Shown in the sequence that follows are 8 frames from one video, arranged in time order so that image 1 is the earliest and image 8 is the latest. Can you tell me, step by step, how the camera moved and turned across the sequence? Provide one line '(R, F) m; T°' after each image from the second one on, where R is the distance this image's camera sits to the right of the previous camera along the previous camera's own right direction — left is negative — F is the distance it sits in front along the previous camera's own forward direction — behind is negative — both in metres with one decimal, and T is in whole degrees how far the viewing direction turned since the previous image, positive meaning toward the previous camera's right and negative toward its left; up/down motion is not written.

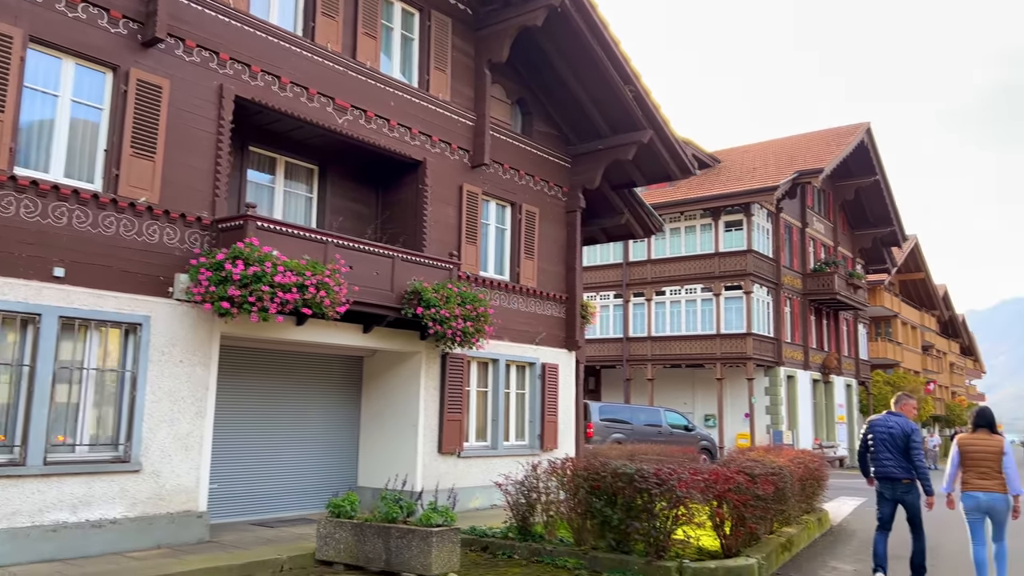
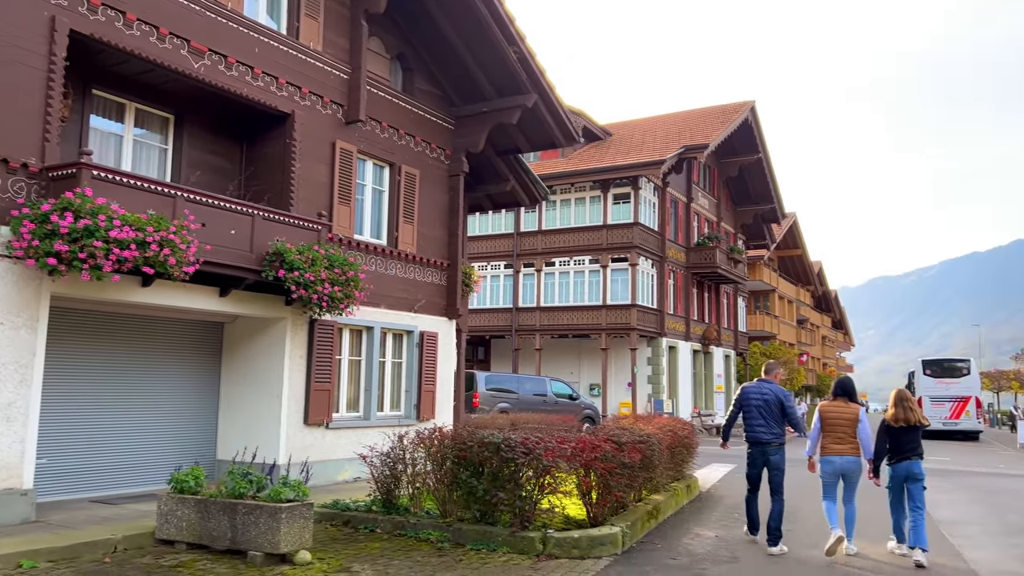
(+0.3, +0.4) m; +7°
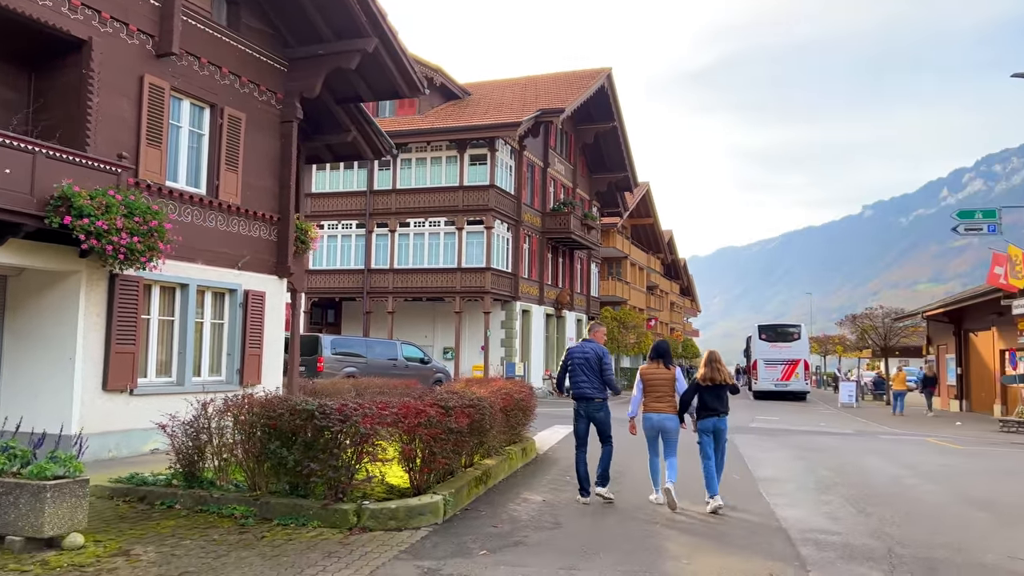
(+0.5, +0.5) m; +10°
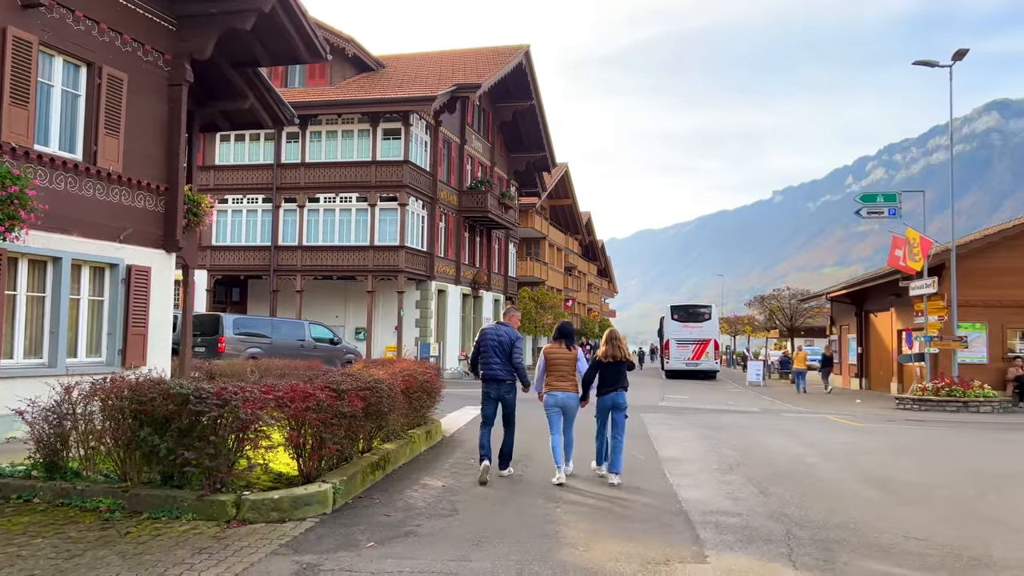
(+0.2, +0.4) m; +6°
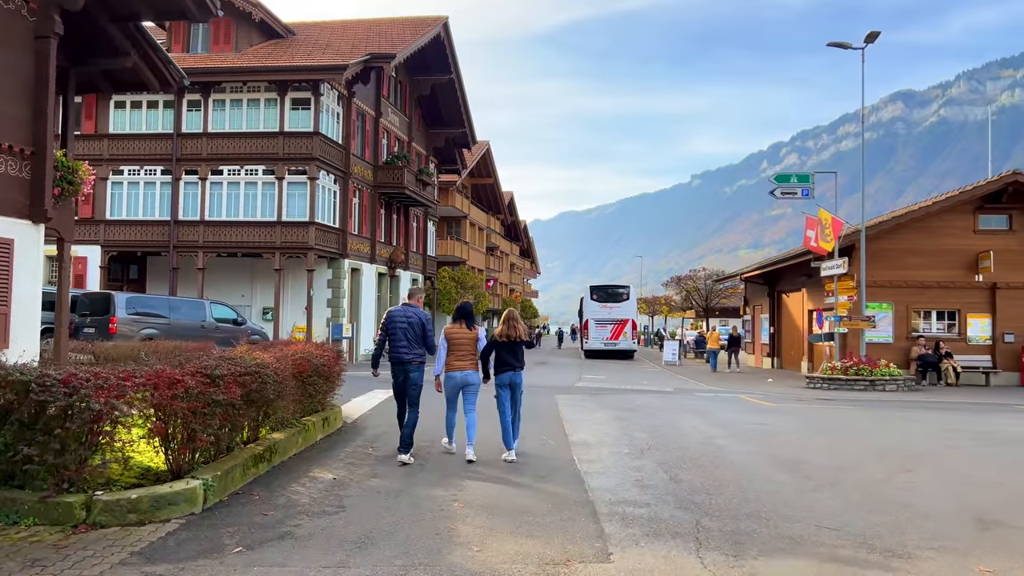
(+0.3, +0.6) m; +5°
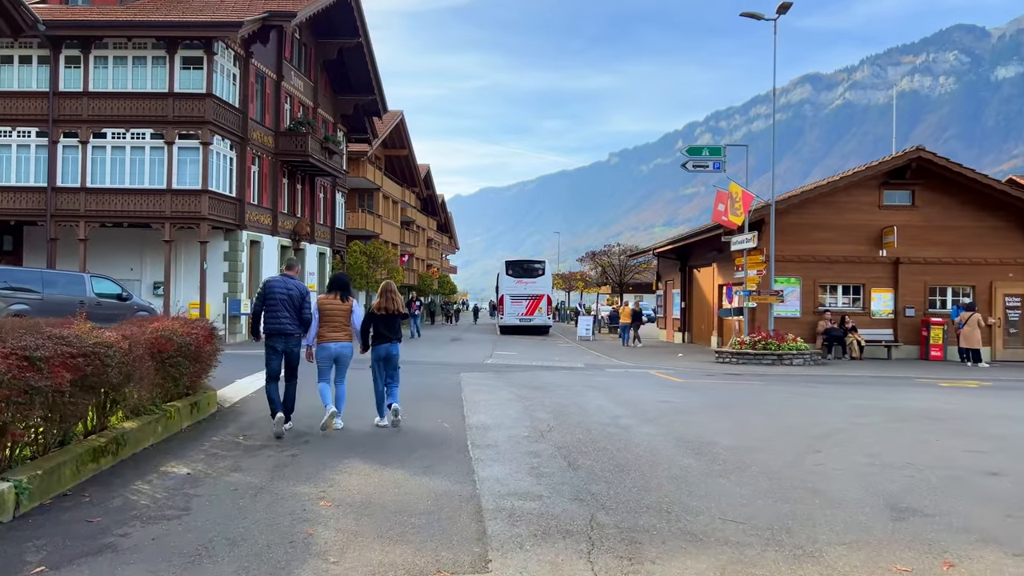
(+0.3, +0.8) m; +6°
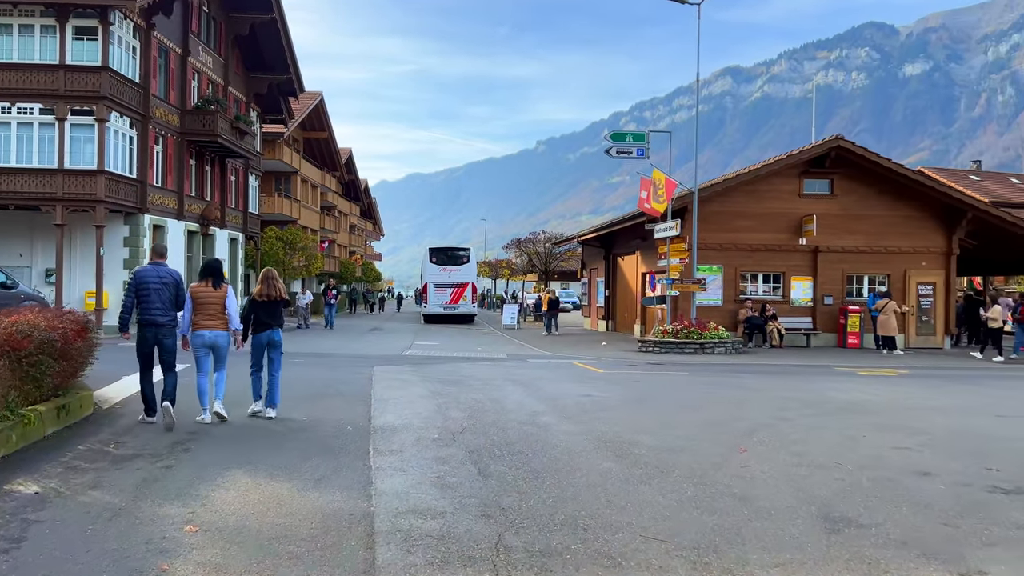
(+0.2, +0.7) m; +5°
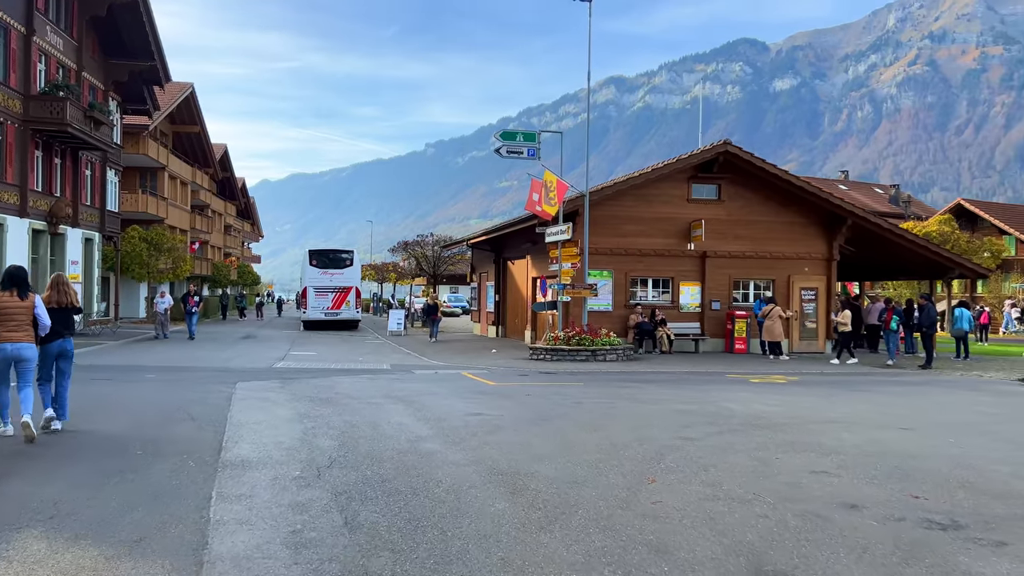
(+0.1, +1.1) m; +8°
